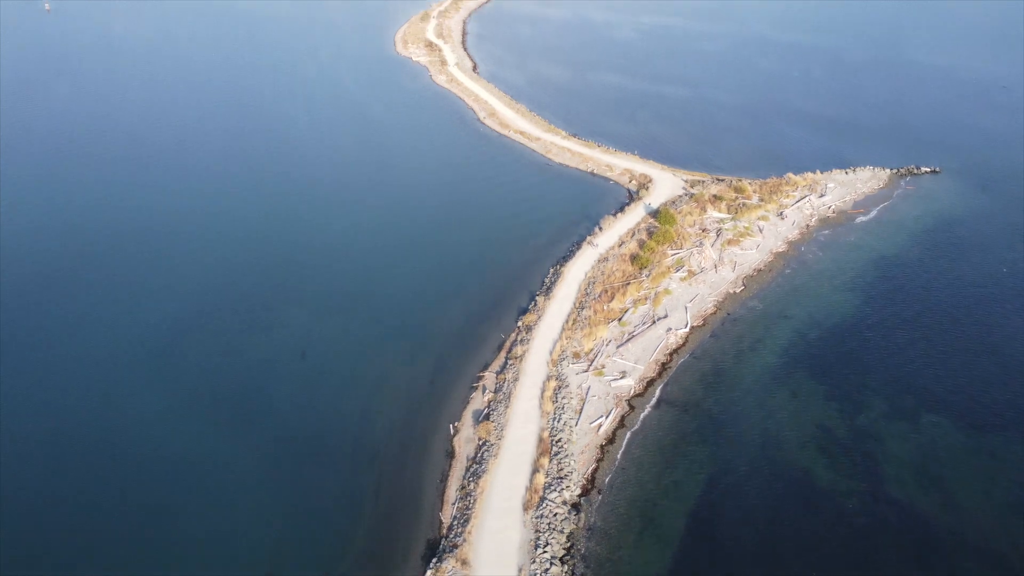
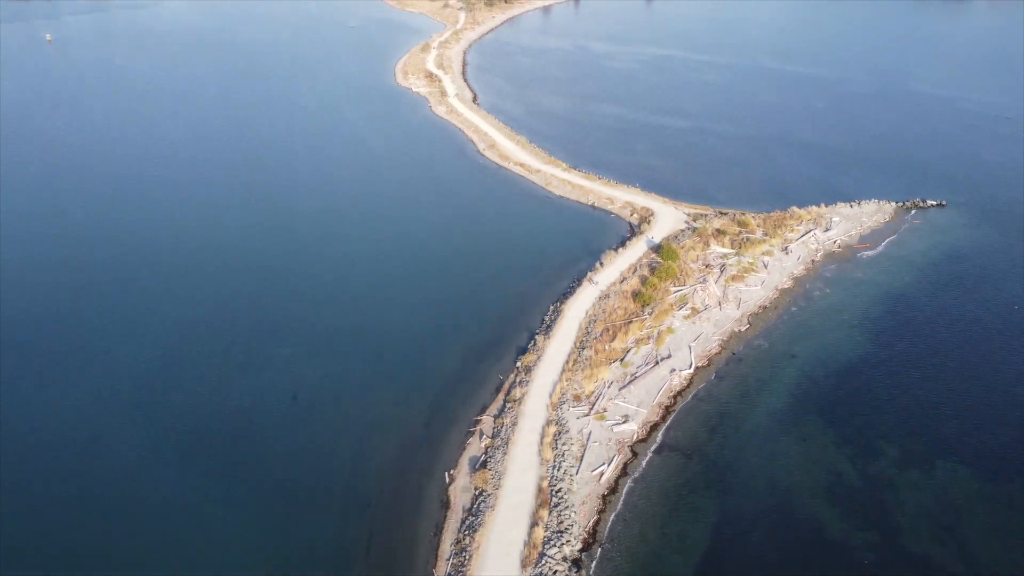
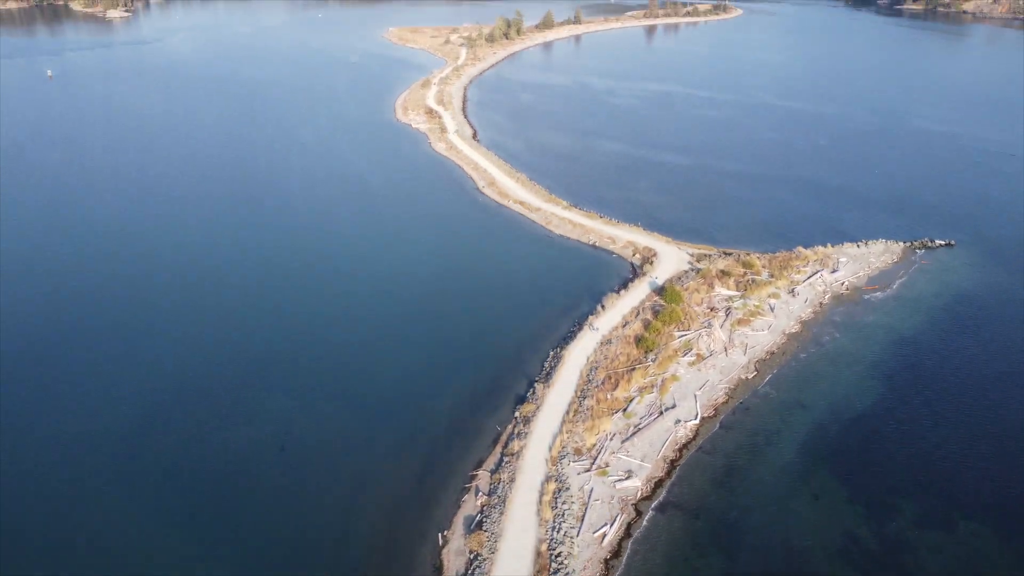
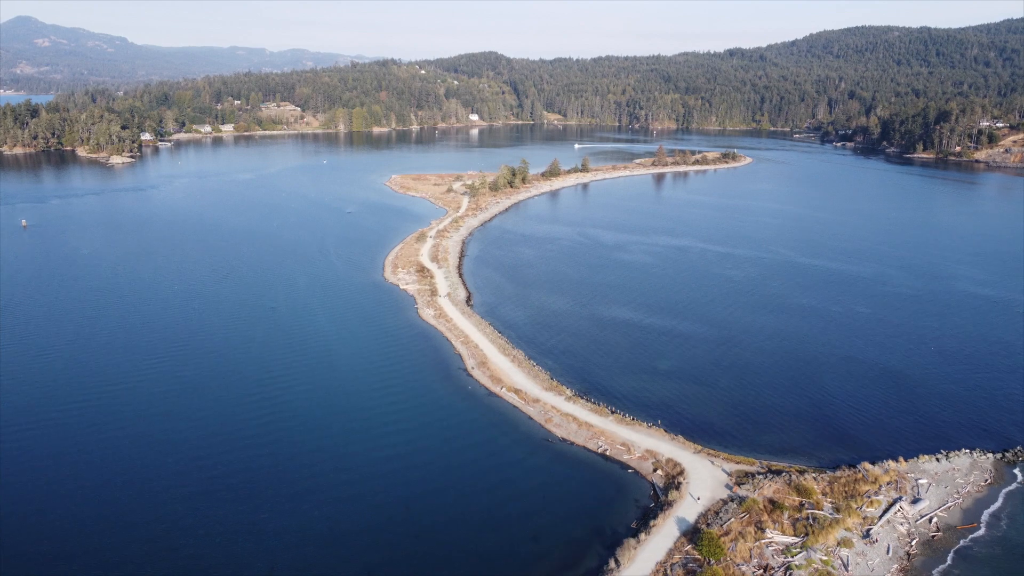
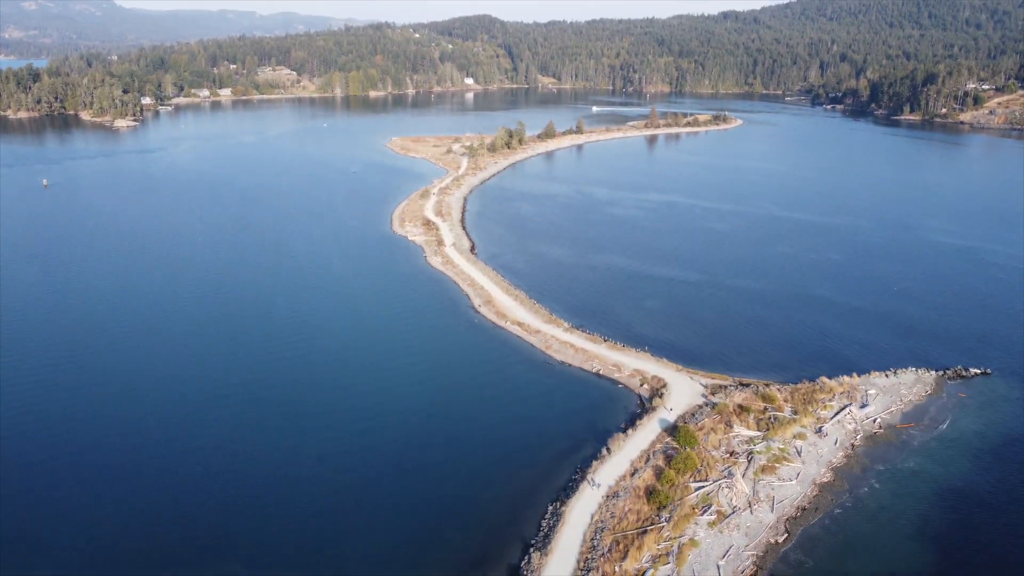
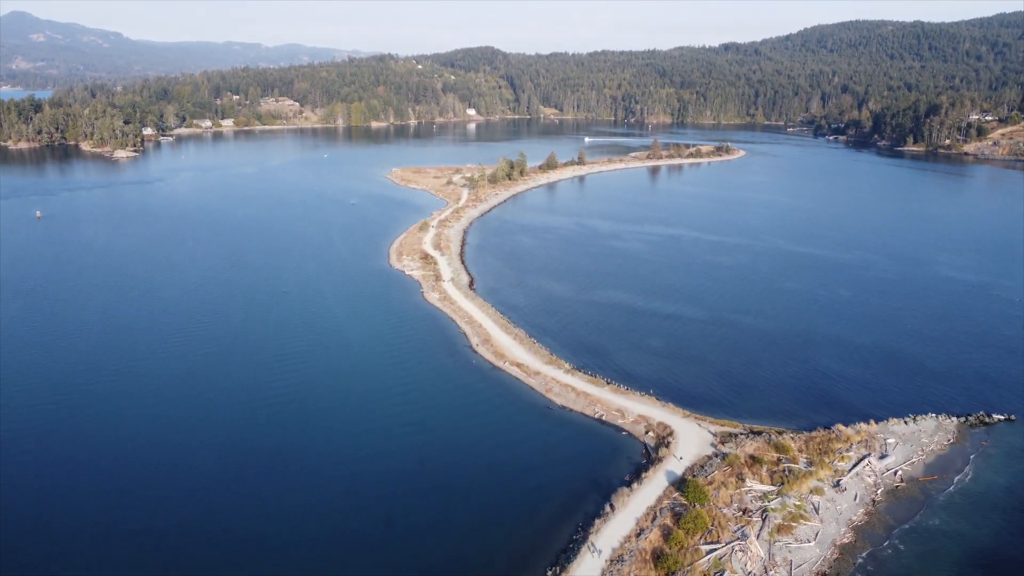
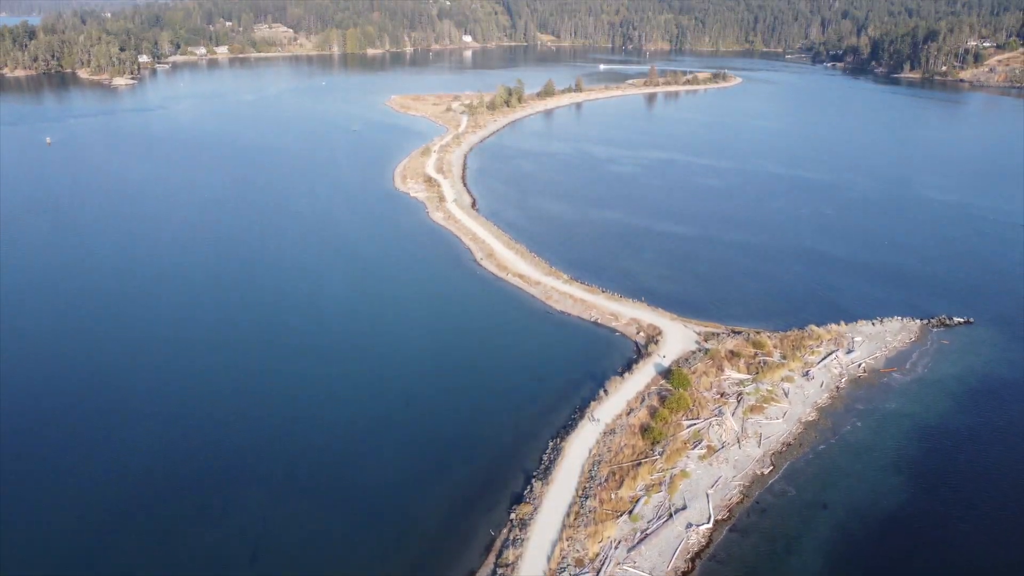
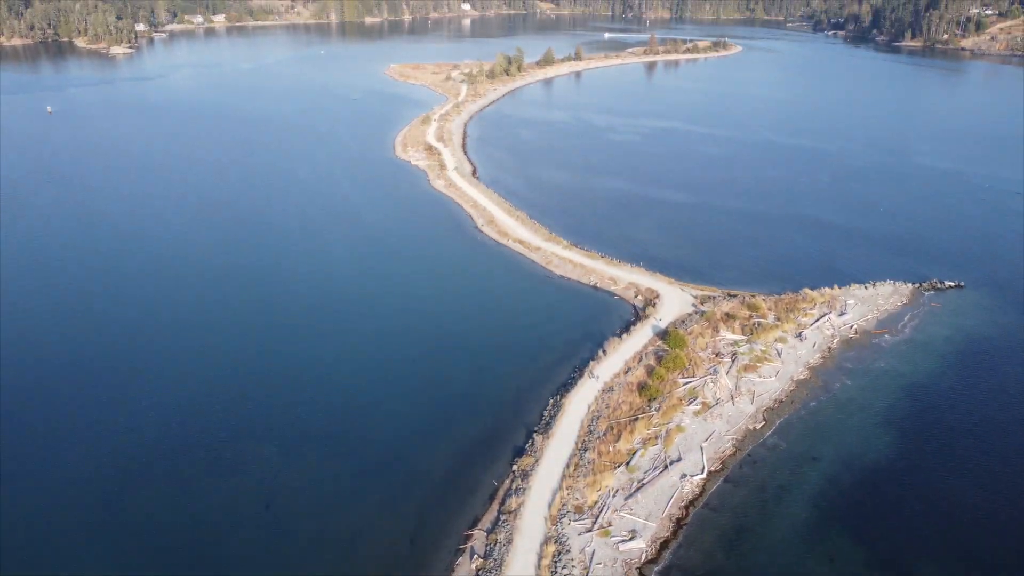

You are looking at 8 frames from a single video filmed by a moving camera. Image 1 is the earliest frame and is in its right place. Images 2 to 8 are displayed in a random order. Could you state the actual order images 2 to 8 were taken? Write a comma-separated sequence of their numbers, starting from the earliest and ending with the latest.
2, 3, 8, 7, 5, 6, 4
